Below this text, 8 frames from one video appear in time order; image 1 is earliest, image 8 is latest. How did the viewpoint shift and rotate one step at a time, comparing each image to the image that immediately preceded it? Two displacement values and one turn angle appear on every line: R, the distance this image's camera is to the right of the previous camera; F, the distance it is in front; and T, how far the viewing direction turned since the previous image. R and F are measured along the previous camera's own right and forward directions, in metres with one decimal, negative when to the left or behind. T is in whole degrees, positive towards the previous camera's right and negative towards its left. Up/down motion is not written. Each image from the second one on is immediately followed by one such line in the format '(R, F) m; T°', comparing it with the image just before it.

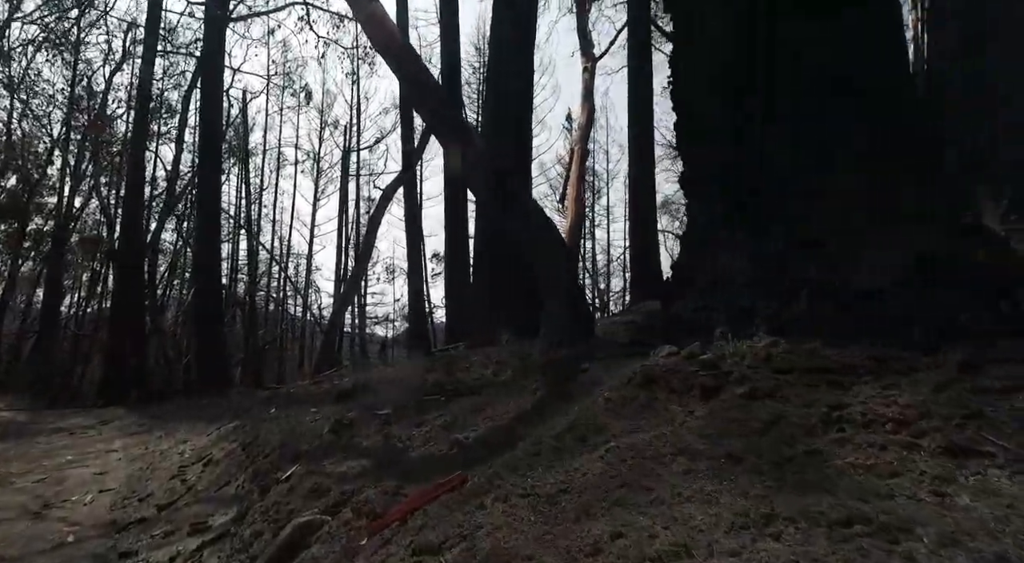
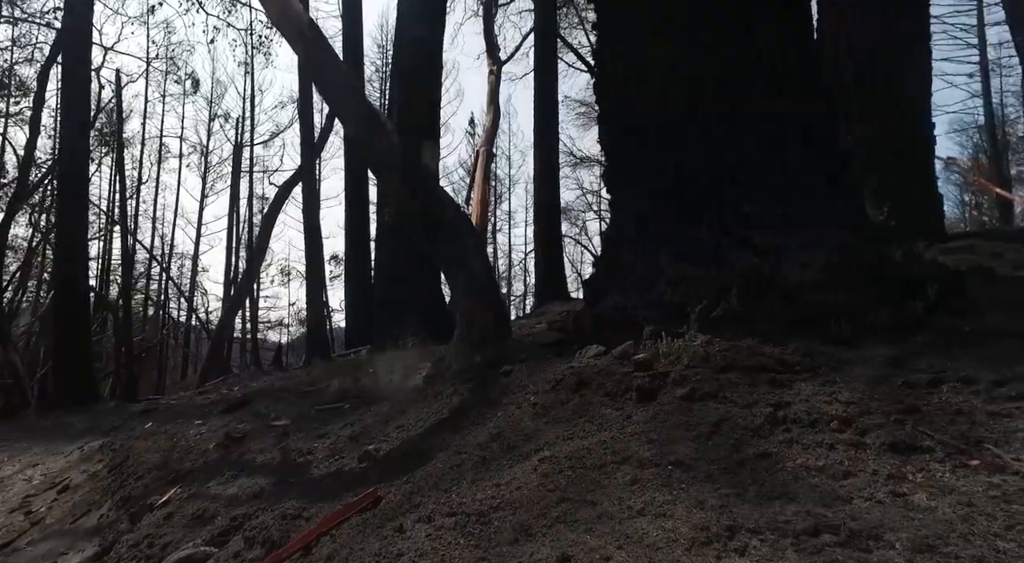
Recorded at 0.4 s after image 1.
(-0.1, +0.5) m; +8°
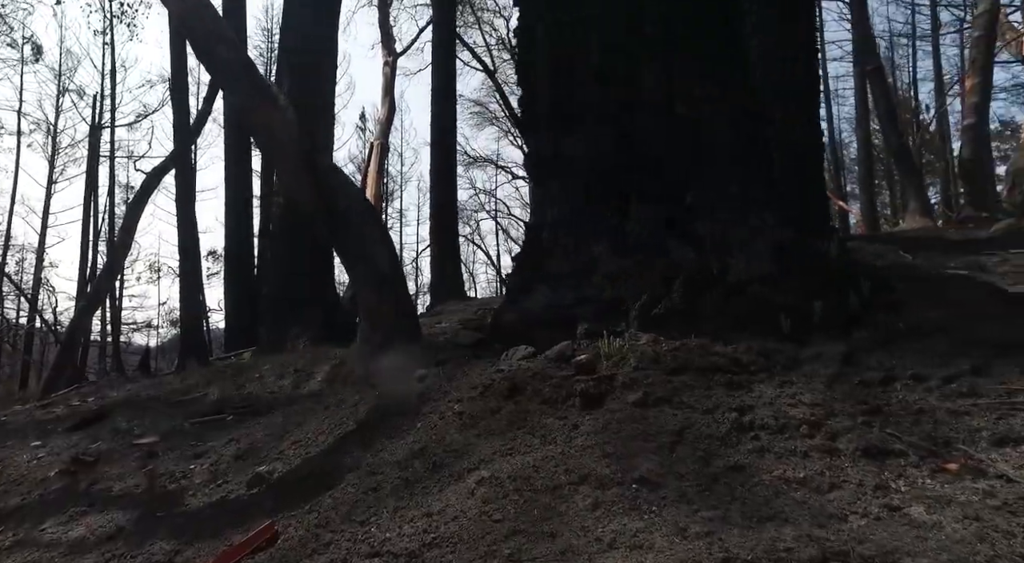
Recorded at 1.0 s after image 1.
(-0.2, +0.6) m; +9°
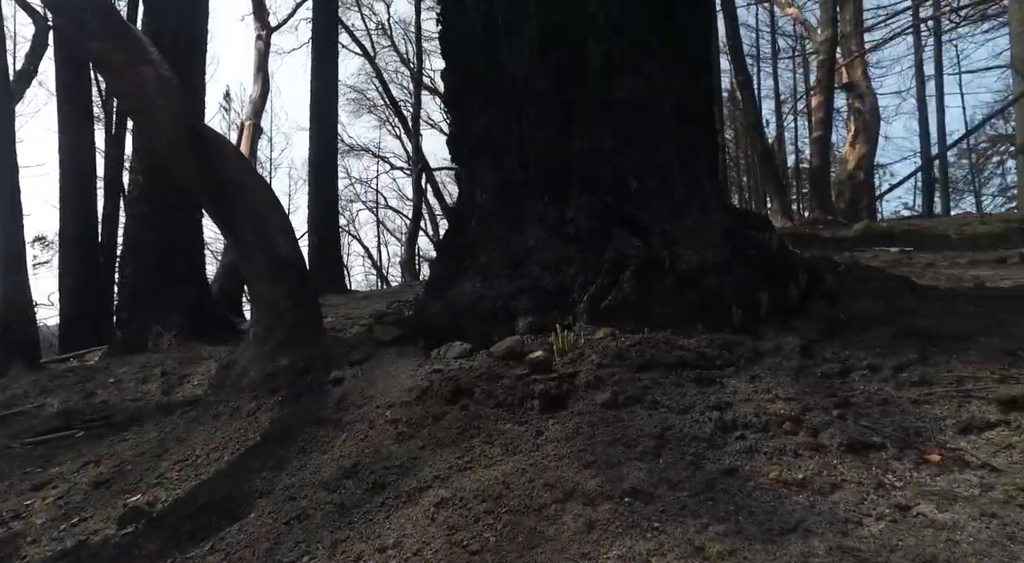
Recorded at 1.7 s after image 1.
(-0.3, +0.5) m; +10°
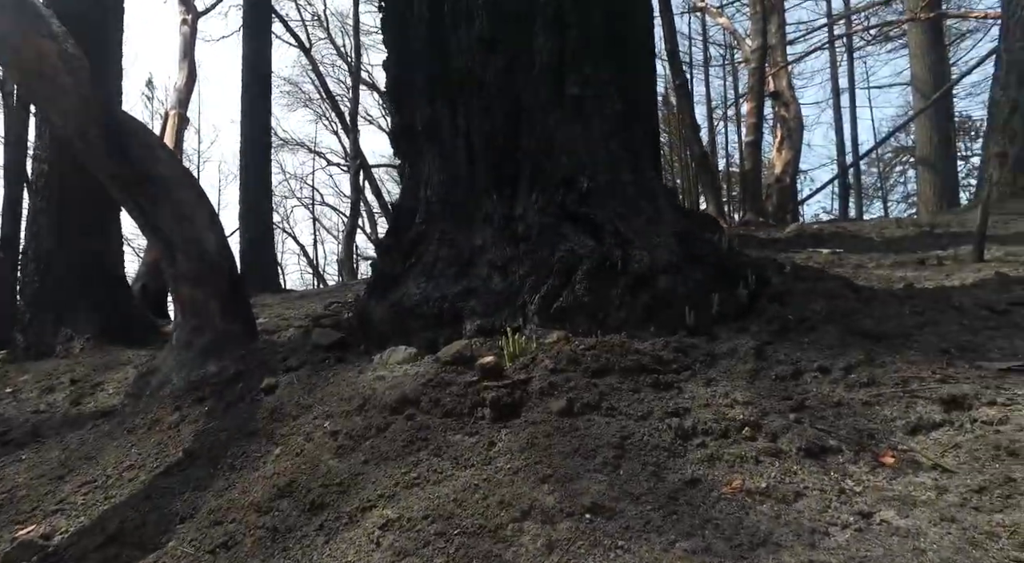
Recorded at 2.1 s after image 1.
(0.0, +0.2) m; +5°
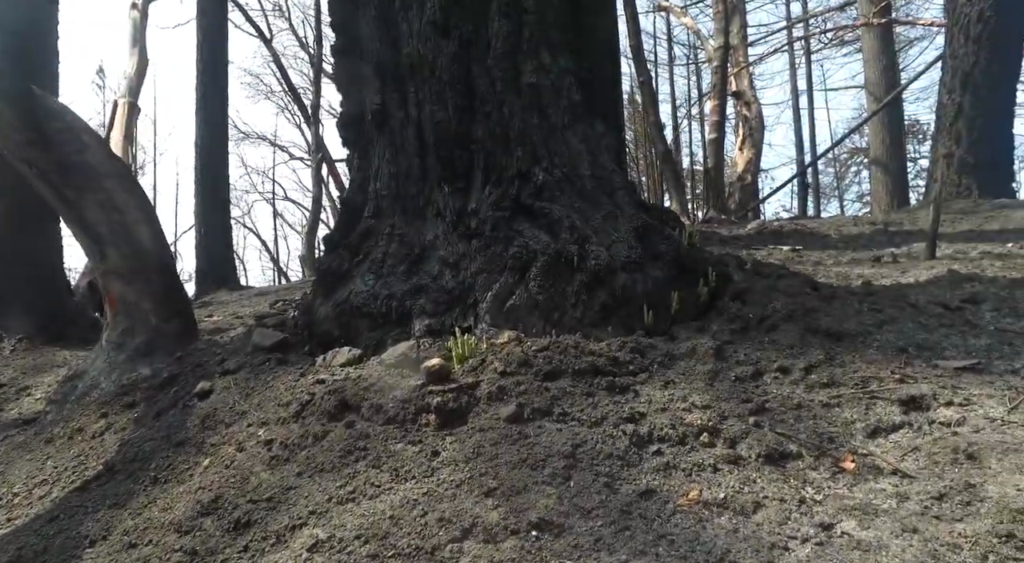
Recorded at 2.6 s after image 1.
(+0.1, +0.2) m; +3°
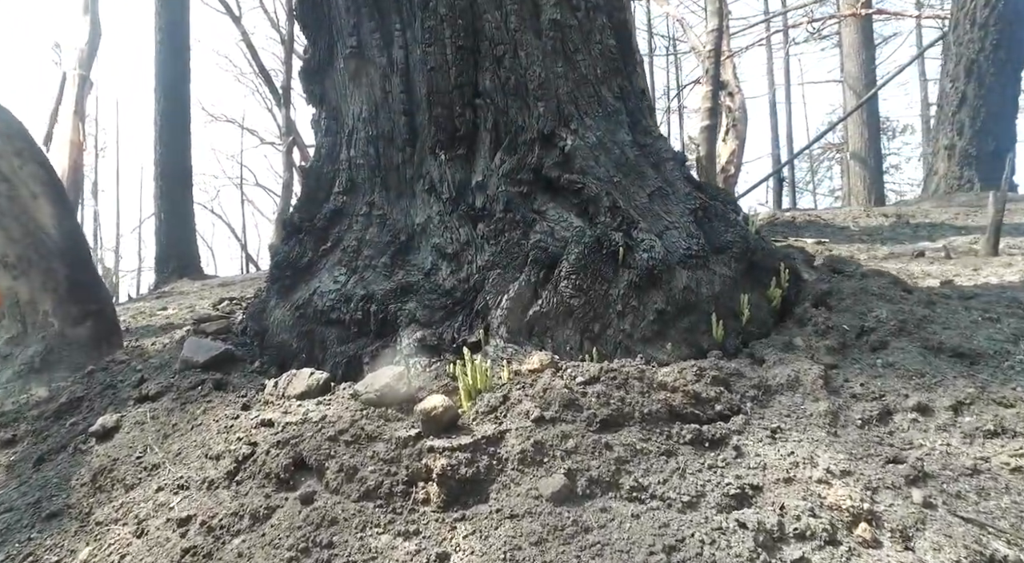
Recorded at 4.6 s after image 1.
(-0.2, +1.0) m; +2°
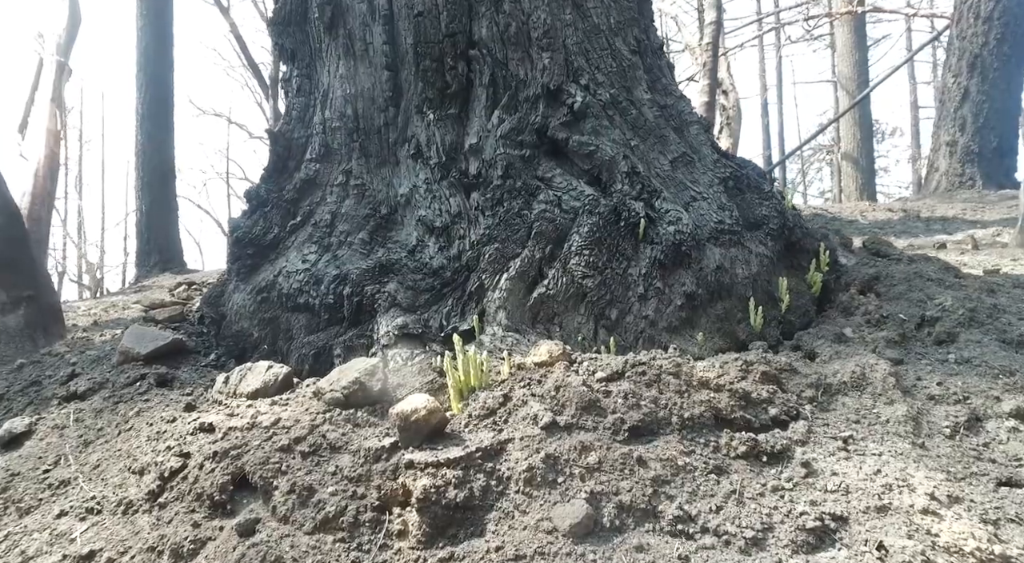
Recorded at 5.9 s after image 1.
(0.0, +0.4) m; +1°
